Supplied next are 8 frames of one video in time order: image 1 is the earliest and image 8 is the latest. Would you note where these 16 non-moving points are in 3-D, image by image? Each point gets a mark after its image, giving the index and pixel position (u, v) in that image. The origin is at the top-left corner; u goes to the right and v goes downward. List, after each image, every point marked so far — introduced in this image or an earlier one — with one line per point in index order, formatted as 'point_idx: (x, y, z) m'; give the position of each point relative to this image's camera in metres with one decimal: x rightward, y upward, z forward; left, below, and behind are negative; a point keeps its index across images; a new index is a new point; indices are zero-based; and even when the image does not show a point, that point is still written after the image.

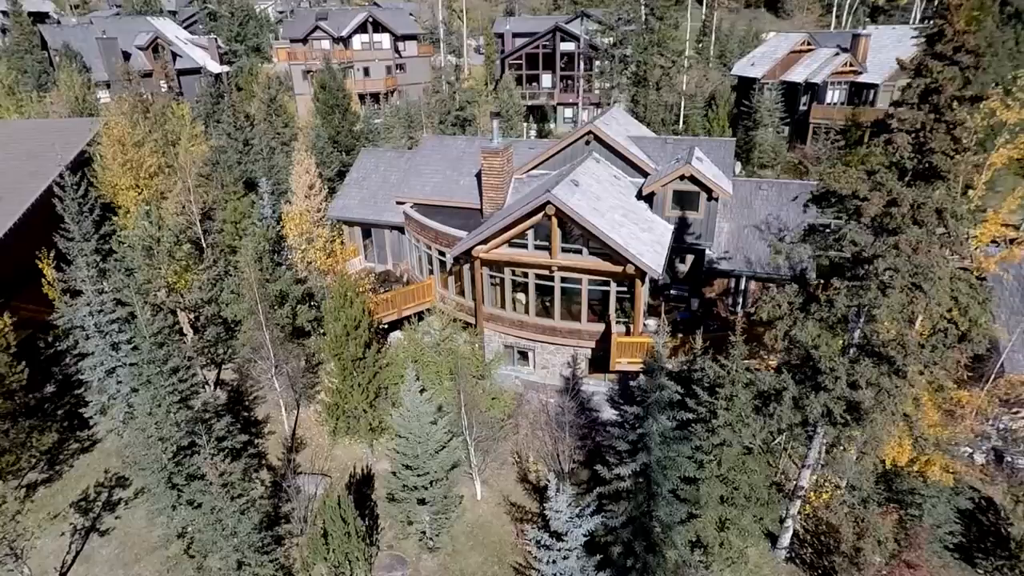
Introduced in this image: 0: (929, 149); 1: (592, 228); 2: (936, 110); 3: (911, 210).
0: (+8.7, +2.9, +11.9) m
1: (+2.6, +2.0, +19.3) m
2: (+8.7, +3.7, +11.8) m
3: (+8.2, +1.6, +11.9) m
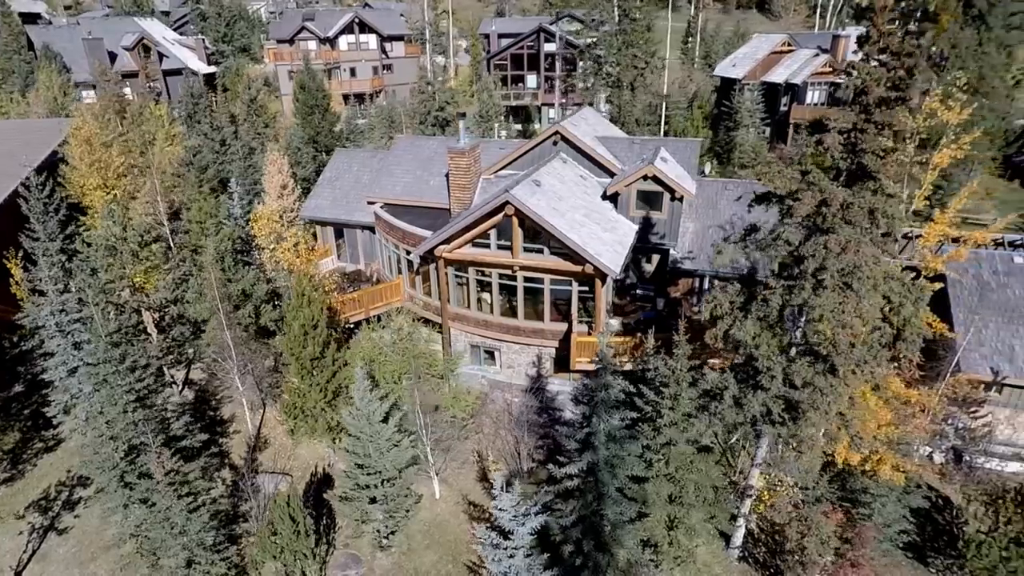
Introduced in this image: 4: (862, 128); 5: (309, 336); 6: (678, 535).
0: (+7.3, +2.9, +12.0) m
1: (+1.2, +2.0, +19.4) m
2: (+7.3, +3.7, +11.9) m
3: (+6.8, +1.6, +12.0) m
4: (+7.3, +3.3, +12.0) m
5: (-6.8, -1.6, +19.2) m
6: (+4.9, -6.9, +16.1) m
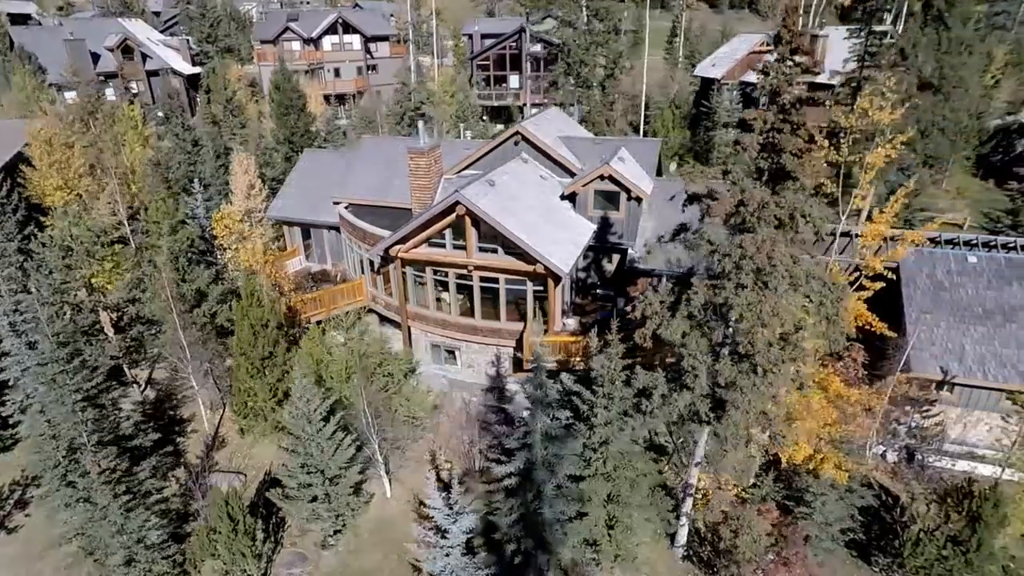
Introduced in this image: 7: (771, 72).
0: (+5.6, +2.9, +12.1) m
1: (-0.5, +2.1, +19.4) m
2: (+5.6, +3.7, +12.0) m
3: (+5.1, +1.6, +12.1) m
4: (+5.6, +3.3, +12.0) m
5: (-8.5, -1.6, +19.3) m
6: (+3.2, -6.9, +16.2) m
7: (+5.3, +4.5, +11.9) m
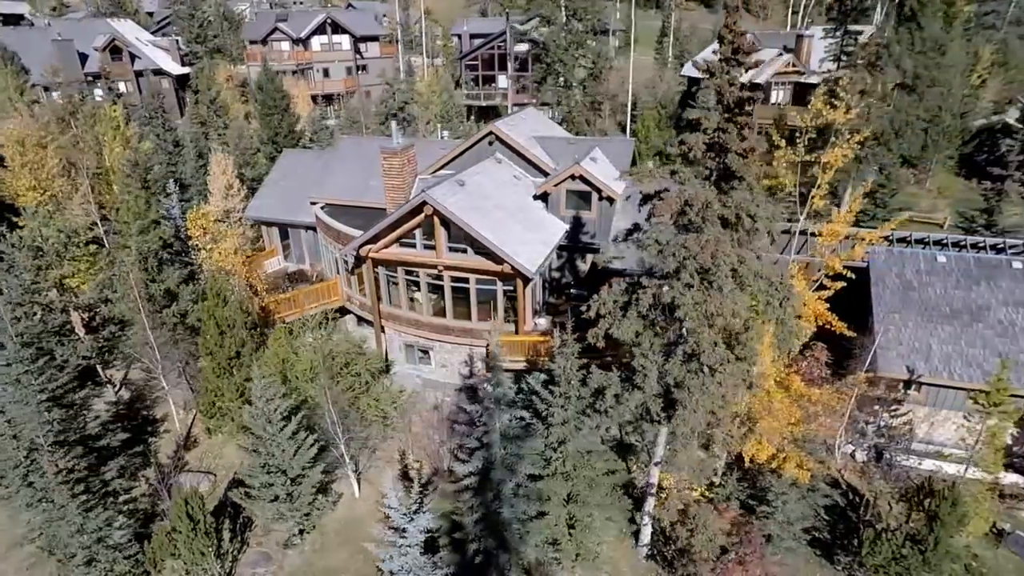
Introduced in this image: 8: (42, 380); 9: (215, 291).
0: (+4.5, +2.9, +12.1) m
1: (-1.6, +2.1, +19.5) m
2: (+4.5, +3.7, +12.0) m
3: (+4.0, +1.6, +12.1) m
4: (+4.4, +3.3, +12.0) m
5: (-9.7, -1.6, +19.3) m
6: (+2.1, -6.9, +16.2) m
7: (+4.2, +4.5, +11.9) m
8: (-13.5, -2.6, +16.4) m
9: (-9.9, -0.1, +19.3) m
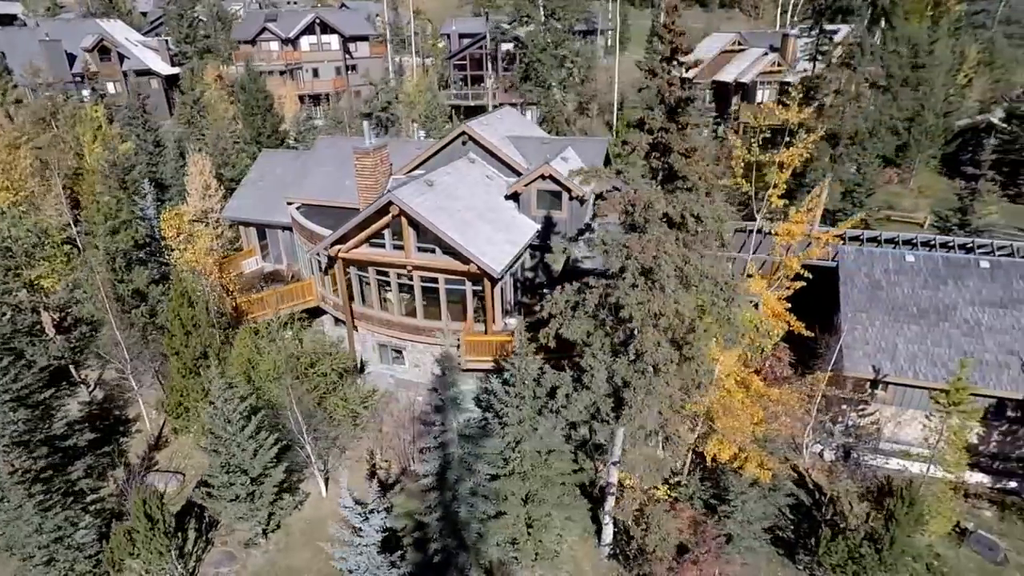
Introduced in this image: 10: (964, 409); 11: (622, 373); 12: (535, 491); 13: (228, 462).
0: (+3.3, +2.9, +12.1) m
1: (-2.8, +2.1, +19.5) m
2: (+3.3, +3.7, +12.0) m
3: (+2.8, +1.6, +12.1) m
4: (+3.2, +3.3, +12.1) m
5: (-10.8, -1.6, +19.4) m
6: (+0.9, -6.9, +16.2) m
7: (+3.0, +4.5, +11.9) m
8: (-14.7, -2.7, +16.5) m
9: (-11.1, -0.1, +19.3) m
10: (+13.2, -3.6, +16.9) m
11: (+2.5, -1.9, +13.1) m
12: (+0.6, -5.6, +15.9) m
13: (-8.3, -5.1, +16.8) m
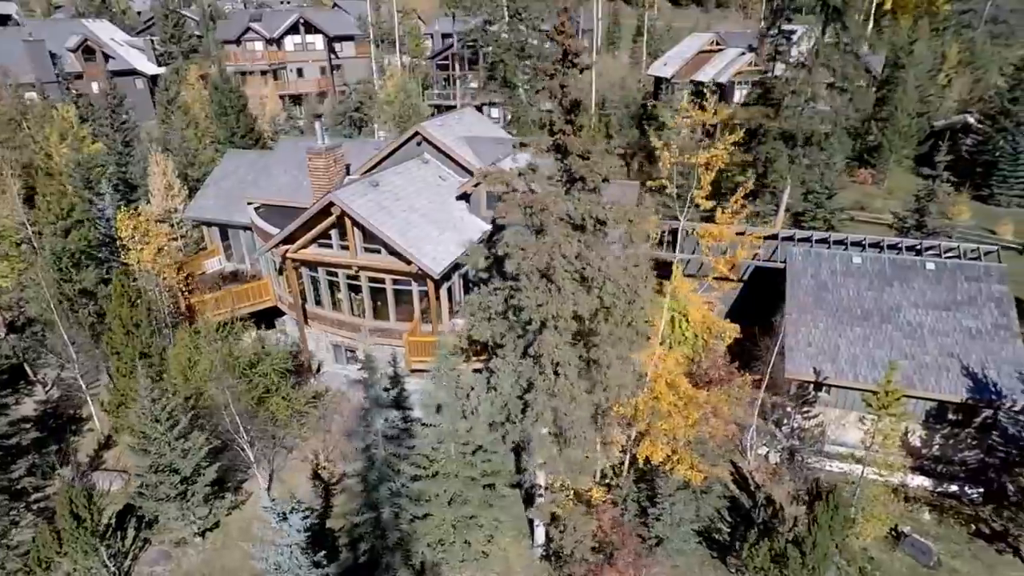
0: (+1.2, +2.8, +12.1) m
1: (-4.8, +2.0, +19.6) m
2: (+1.2, +3.7, +12.0) m
3: (+0.7, +1.6, +12.1) m
4: (+1.1, +3.3, +12.1) m
5: (-12.9, -1.6, +19.5) m
6: (-1.2, -6.9, +16.3) m
7: (+0.9, +4.4, +11.9) m
8: (-16.8, -2.6, +16.6) m
9: (-13.2, -0.1, +19.4) m
10: (+11.2, -3.6, +16.8) m
11: (+0.4, -2.0, +13.1) m
12: (-1.5, -5.6, +16.0) m
13: (-10.4, -5.1, +16.9) m
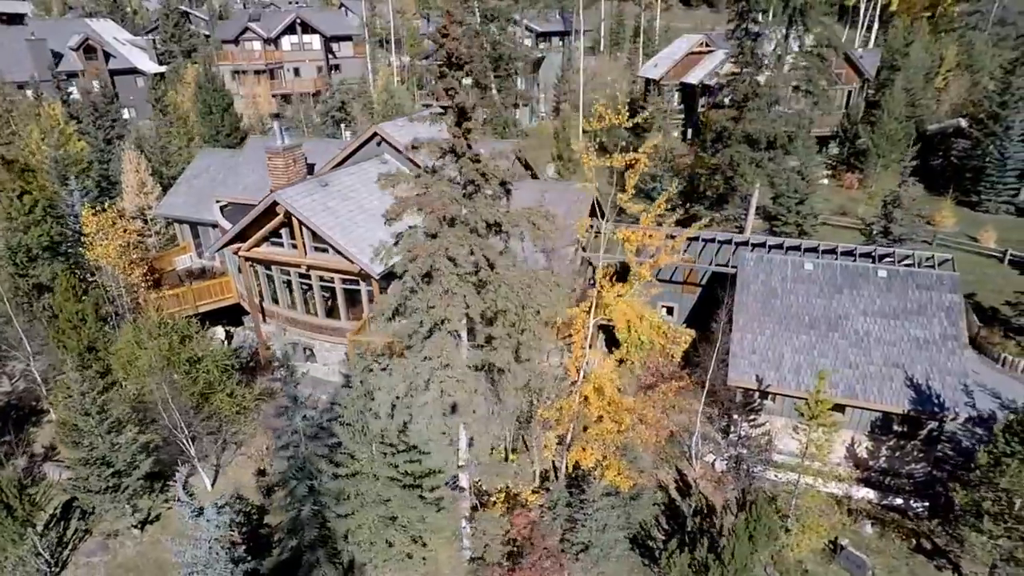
0: (-1.0, +2.8, +12.1) m
1: (-6.8, +2.1, +19.7) m
2: (-1.0, +3.6, +12.0) m
3: (-1.5, +1.5, +12.1) m
4: (-1.1, +3.2, +12.0) m
5: (-15.0, -1.4, +19.8) m
6: (-3.4, -7.0, +16.3) m
7: (-1.3, +4.4, +11.9) m
8: (-18.9, -2.4, +17.1) m
9: (-15.2, 0.0, +19.8) m
10: (+9.0, -3.9, +16.5) m
11: (-1.8, -2.0, +13.1) m
12: (-3.7, -5.7, +16.0) m
13: (-12.6, -5.0, +17.1) m
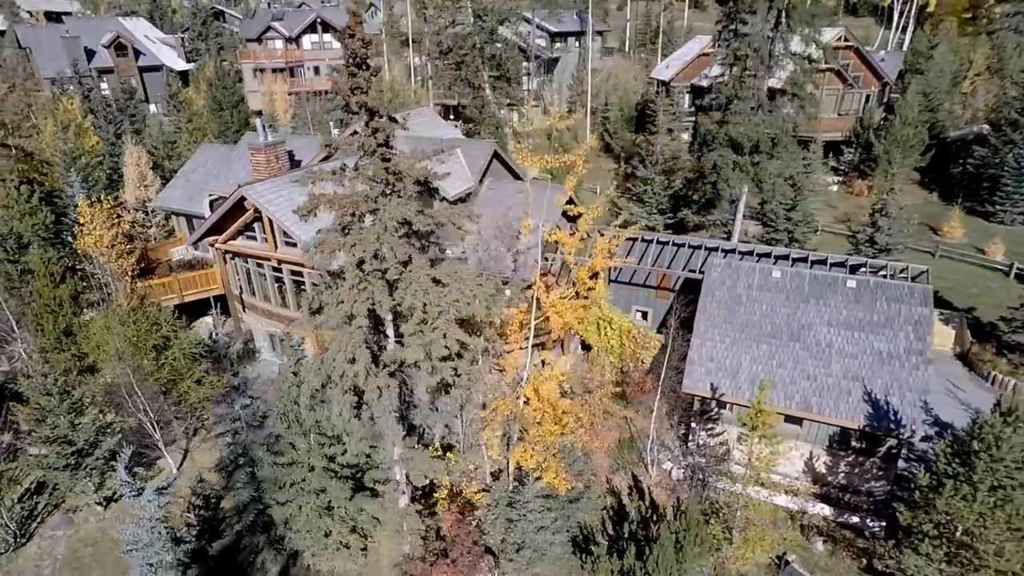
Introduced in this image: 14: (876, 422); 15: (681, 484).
0: (-2.9, +2.9, +12.3) m
1: (-8.3, +2.3, +20.2) m
2: (-2.8, +3.7, +12.2) m
3: (-3.4, +1.6, +12.3) m
4: (-2.9, +3.3, +12.2) m
5: (-16.5, -0.9, +20.8) m
6: (-5.3, -6.8, +16.6) m
7: (-3.1, +4.5, +12.1) m
8: (-20.6, -1.8, +18.3) m
9: (-16.7, +0.6, +20.8) m
10: (+7.1, -4.1, +16.1) m
11: (-3.8, -1.9, +13.3) m
12: (-5.6, -5.5, +16.3) m
13: (-14.4, -4.5, +18.0) m
14: (+10.9, -4.0, +17.2) m
15: (+5.6, -6.8, +19.9) m
